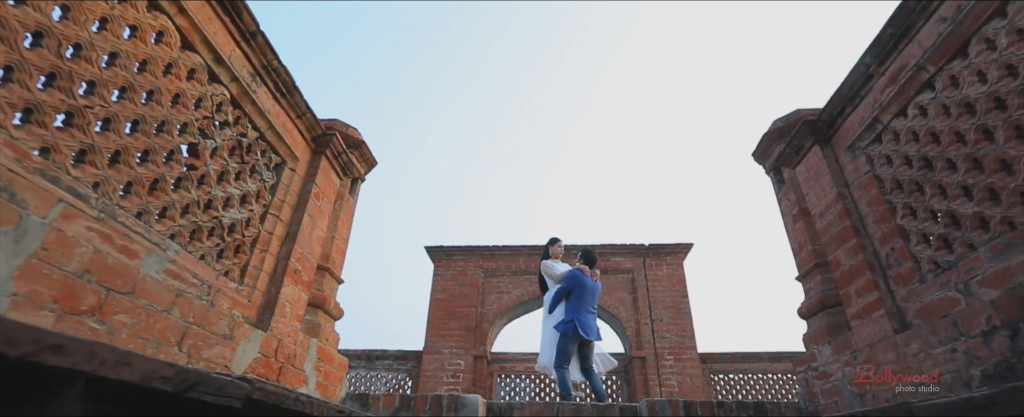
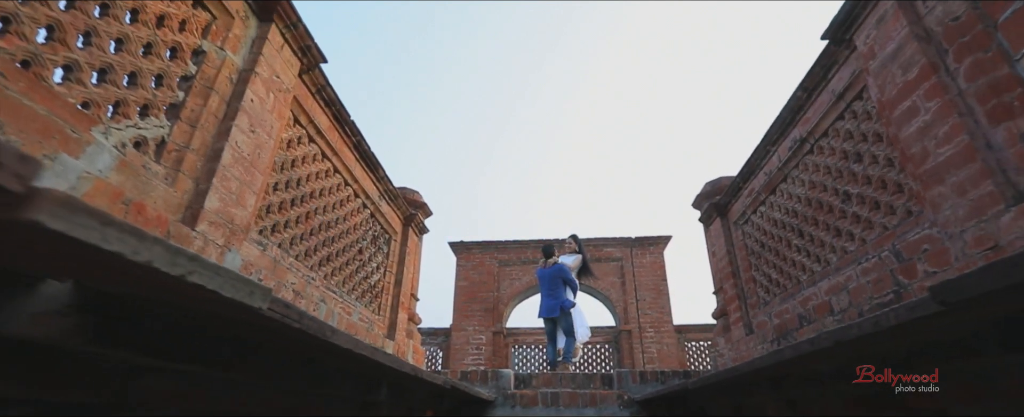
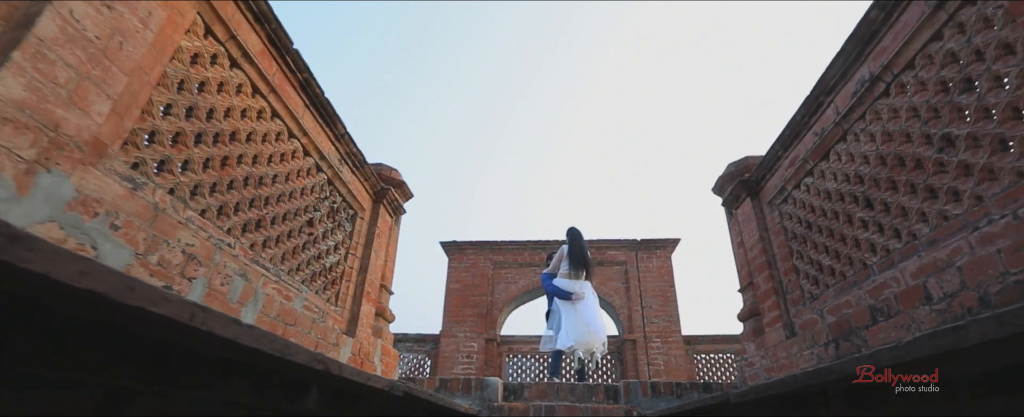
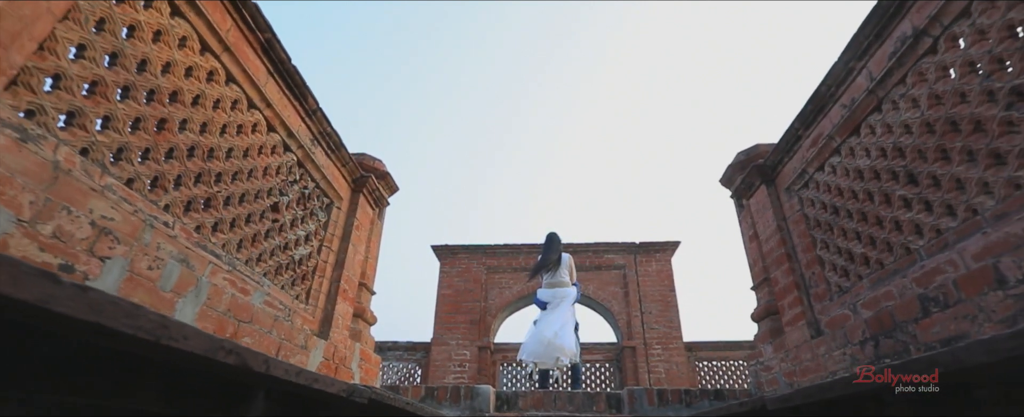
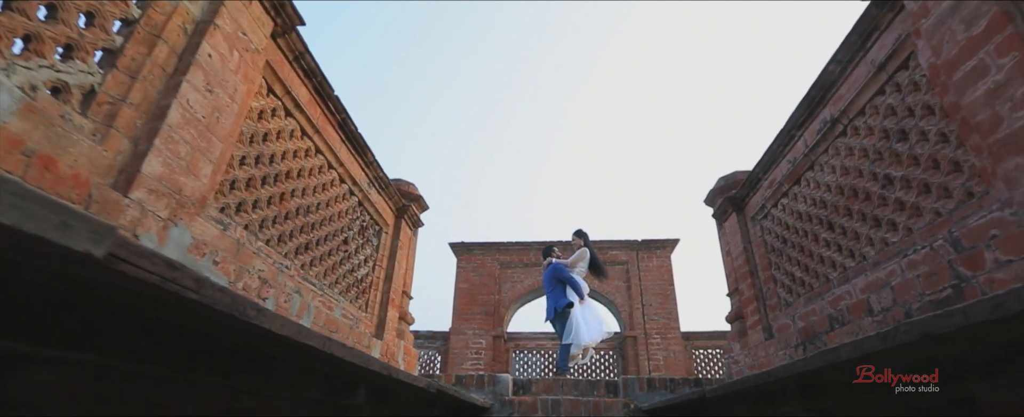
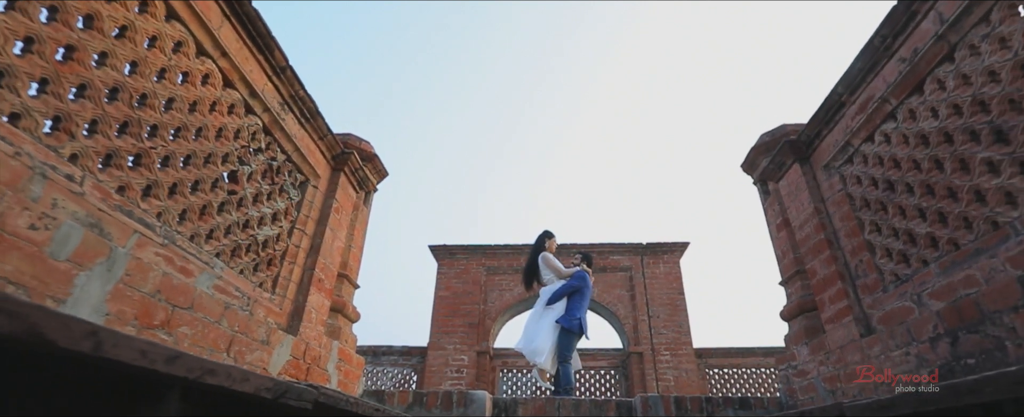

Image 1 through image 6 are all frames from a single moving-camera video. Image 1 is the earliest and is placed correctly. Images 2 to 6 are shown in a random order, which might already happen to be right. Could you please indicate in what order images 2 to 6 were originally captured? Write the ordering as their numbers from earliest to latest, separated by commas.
6, 4, 3, 5, 2
